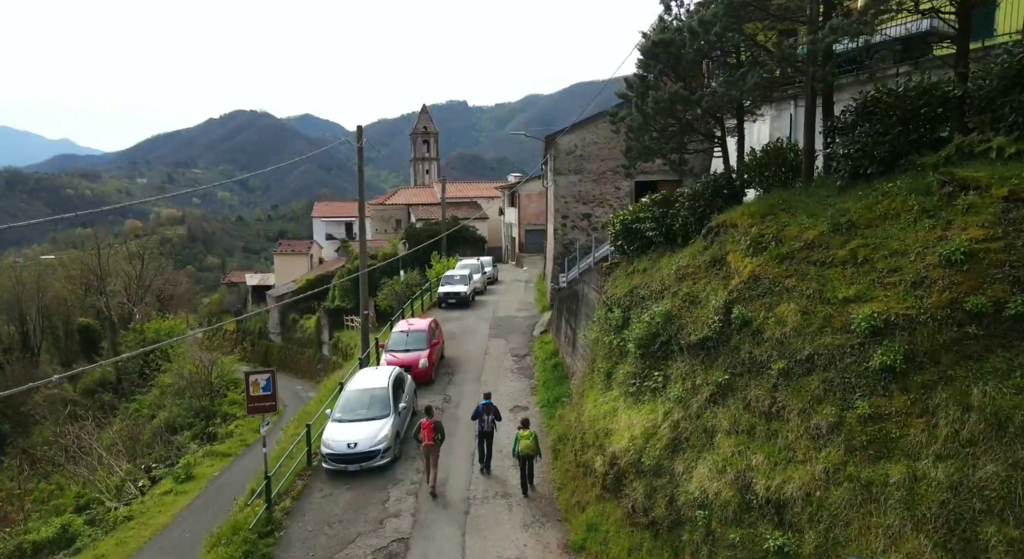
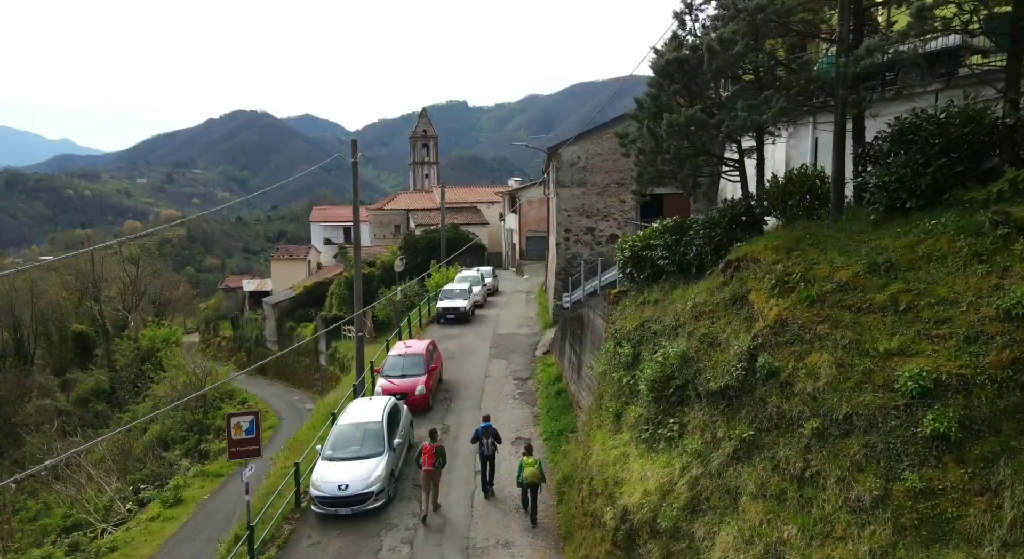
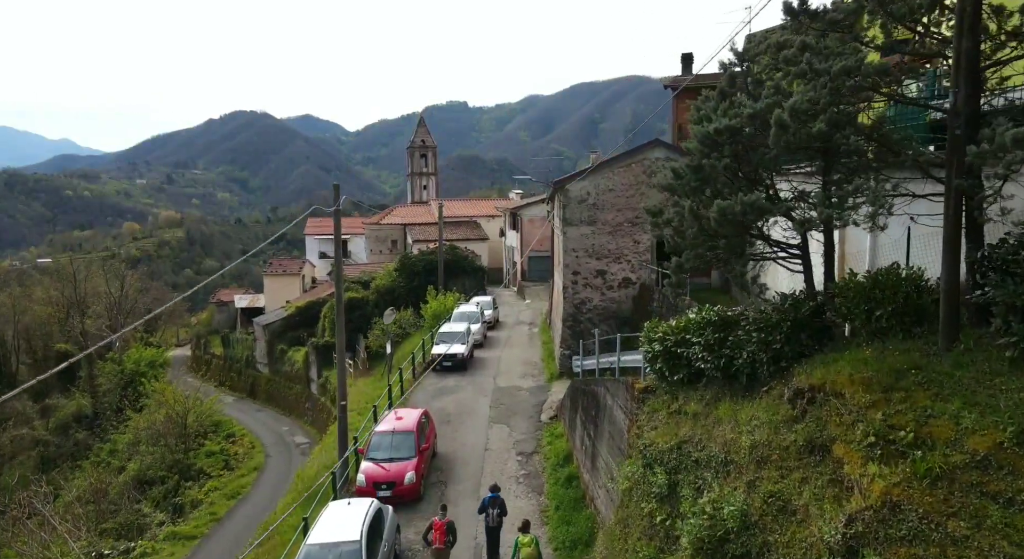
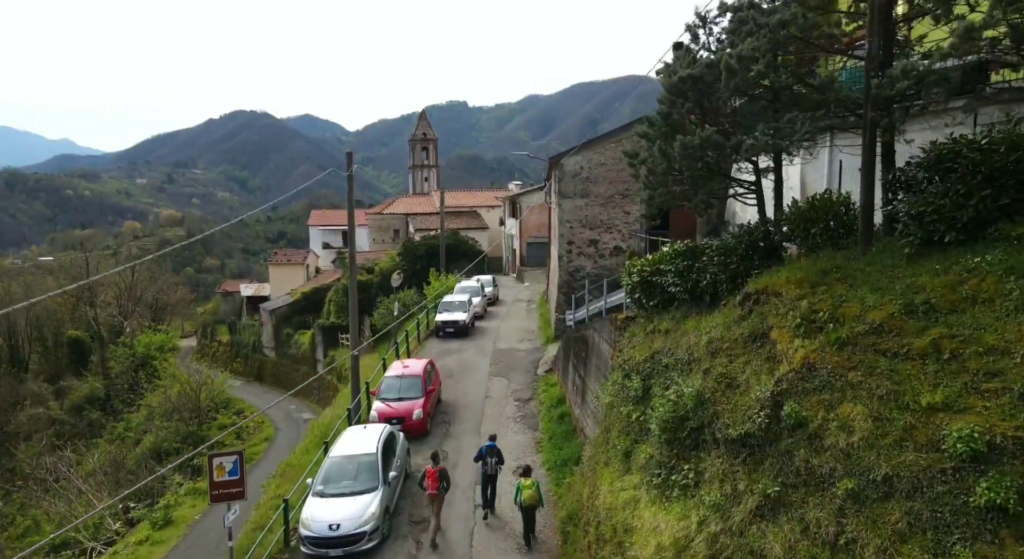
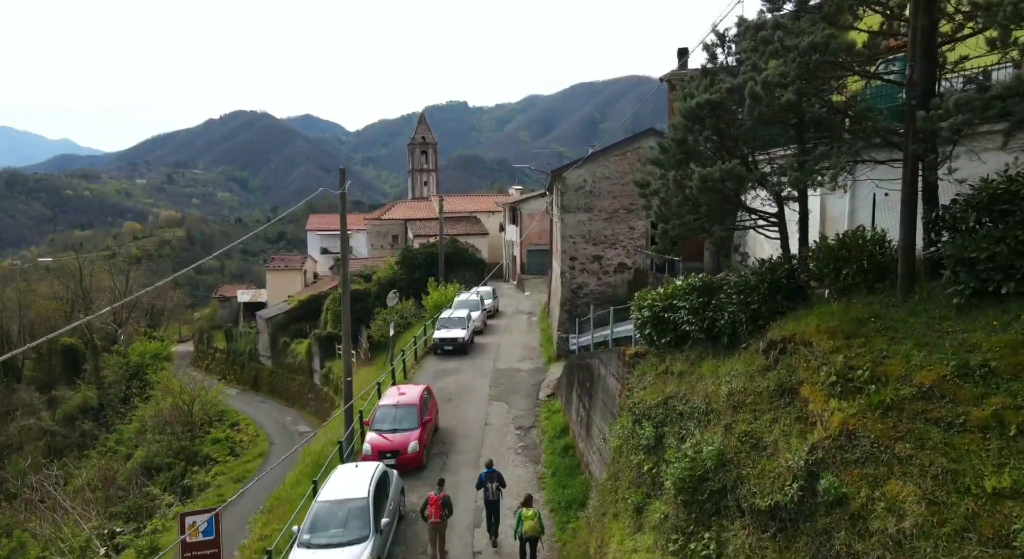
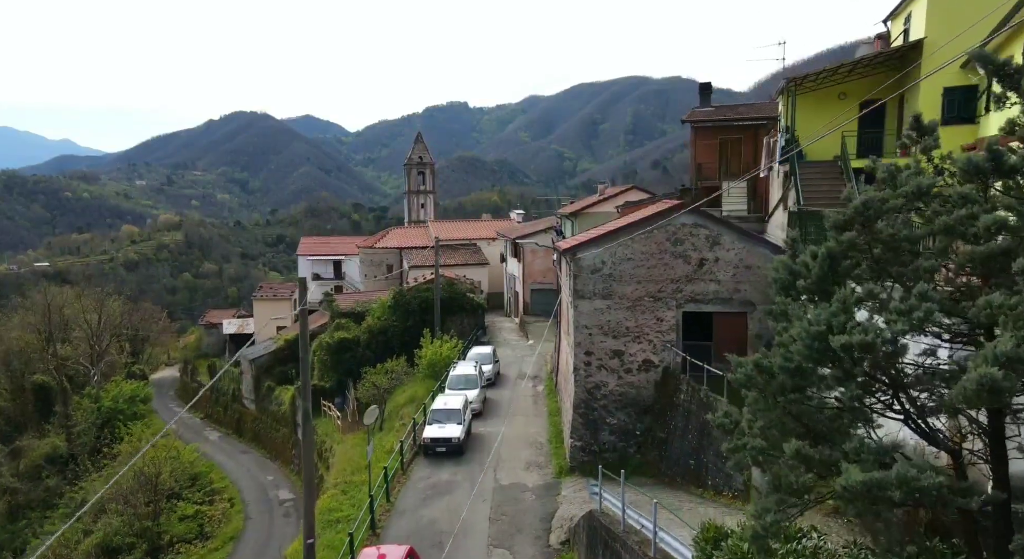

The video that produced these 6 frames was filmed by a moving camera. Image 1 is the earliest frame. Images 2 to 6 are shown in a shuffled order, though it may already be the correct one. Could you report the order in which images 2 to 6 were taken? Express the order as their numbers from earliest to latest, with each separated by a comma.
2, 4, 5, 3, 6
